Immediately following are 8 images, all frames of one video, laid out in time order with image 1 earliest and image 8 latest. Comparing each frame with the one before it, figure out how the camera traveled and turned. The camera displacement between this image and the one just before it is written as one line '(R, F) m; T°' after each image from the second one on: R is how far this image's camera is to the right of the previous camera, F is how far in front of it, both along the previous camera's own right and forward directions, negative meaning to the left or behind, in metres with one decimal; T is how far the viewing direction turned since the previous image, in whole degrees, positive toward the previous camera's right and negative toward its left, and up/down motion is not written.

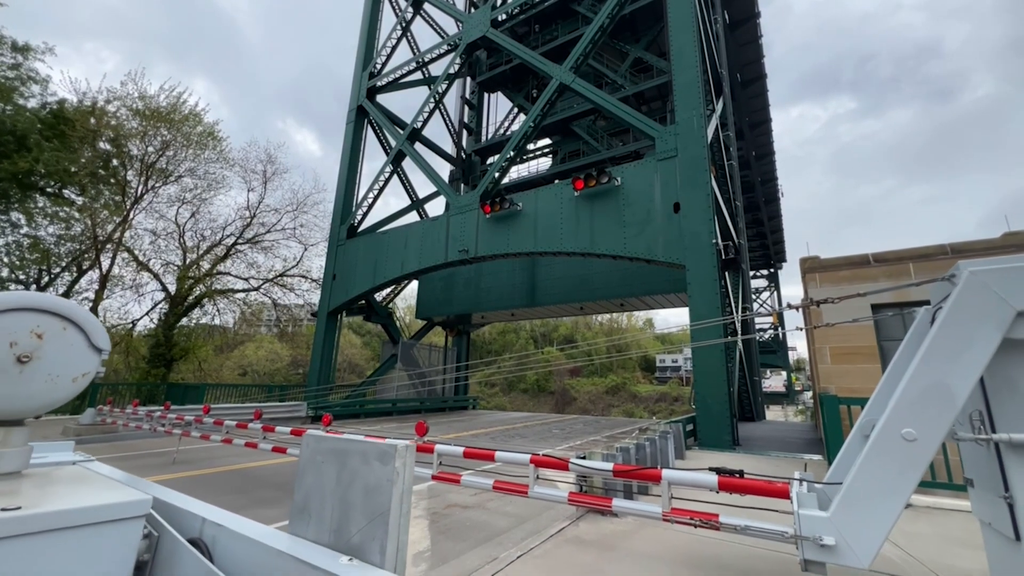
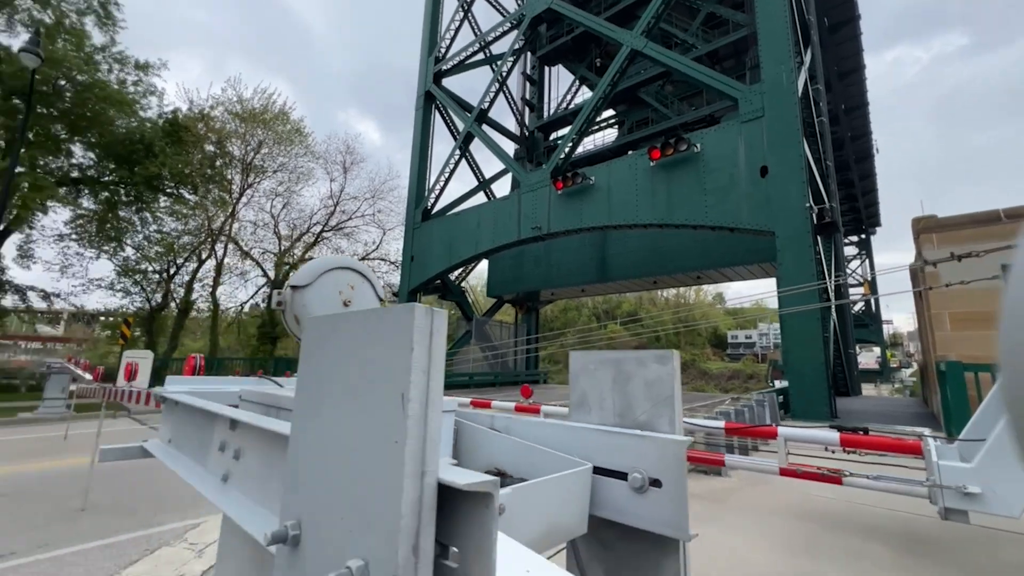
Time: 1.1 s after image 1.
(-0.4, -0.3) m; -8°
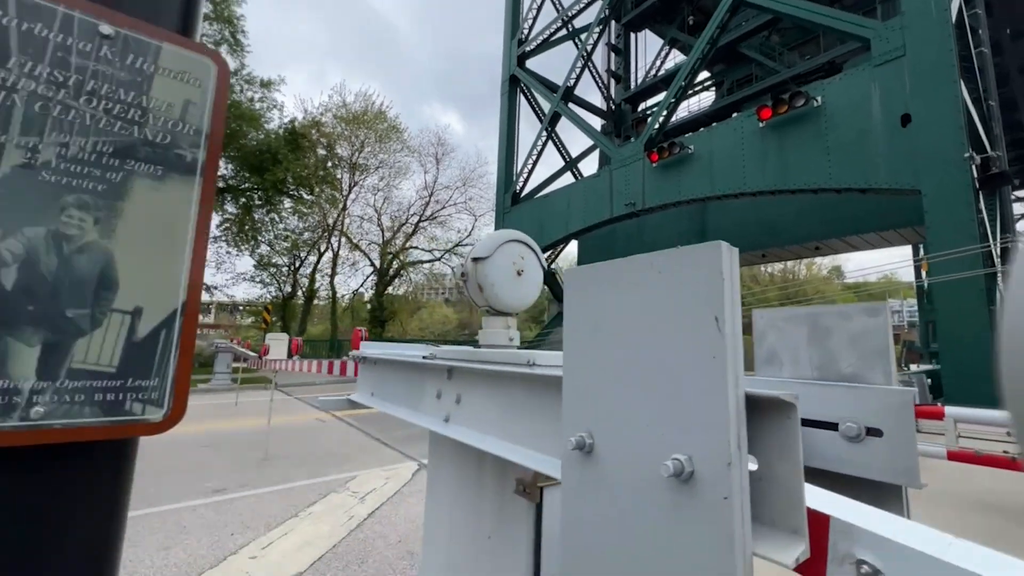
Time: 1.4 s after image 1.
(-0.3, -0.1) m; -11°
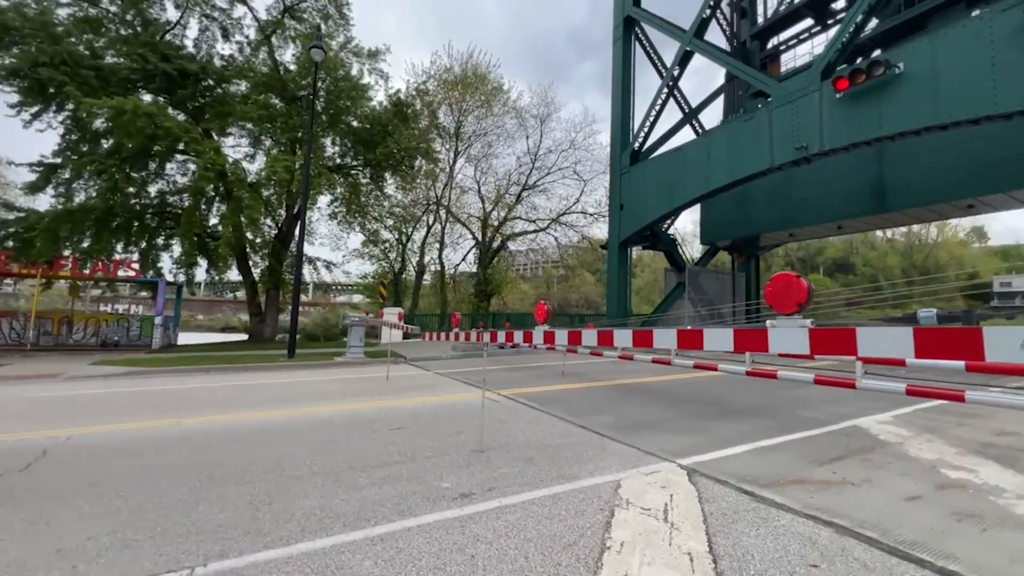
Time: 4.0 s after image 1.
(-1.8, +1.0) m; -10°
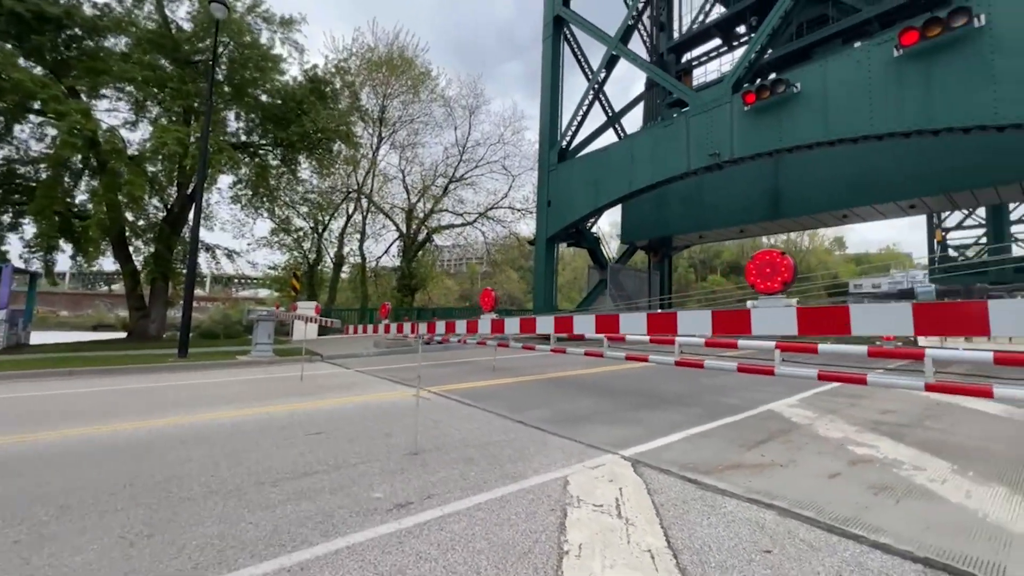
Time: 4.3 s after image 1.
(-0.1, +0.3) m; +10°
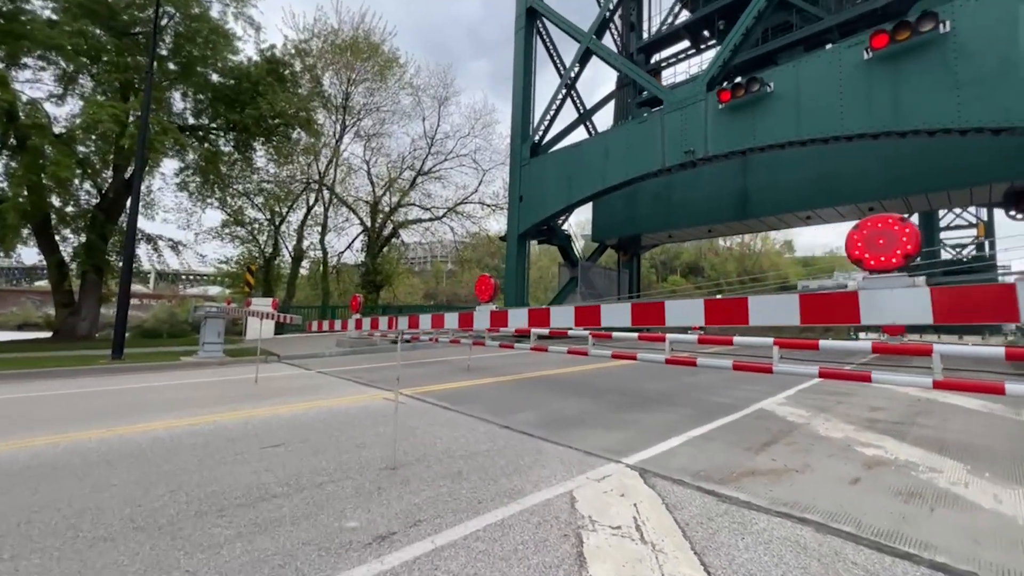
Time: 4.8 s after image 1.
(-0.2, +0.4) m; +5°
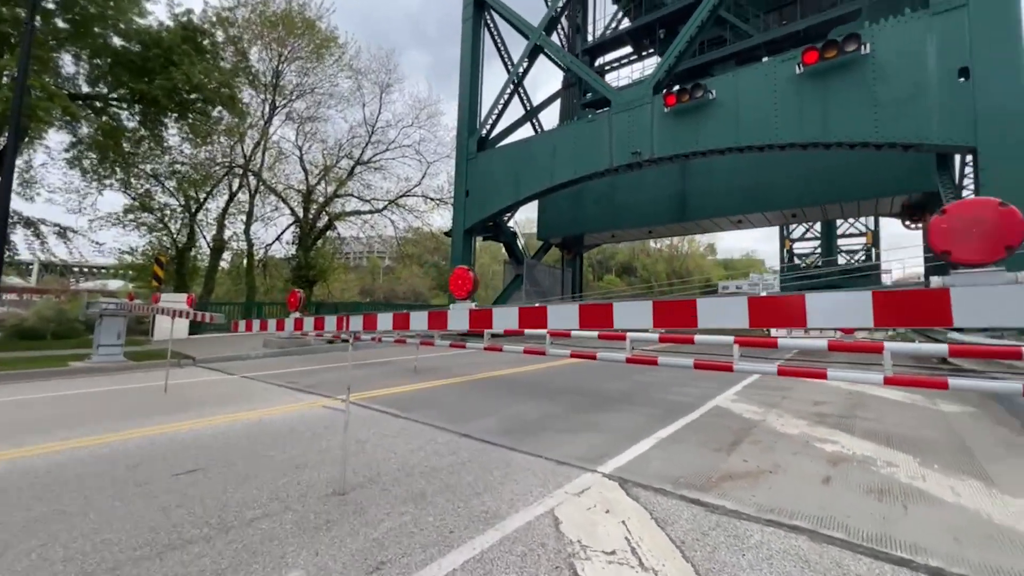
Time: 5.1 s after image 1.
(-0.2, +0.3) m; +8°
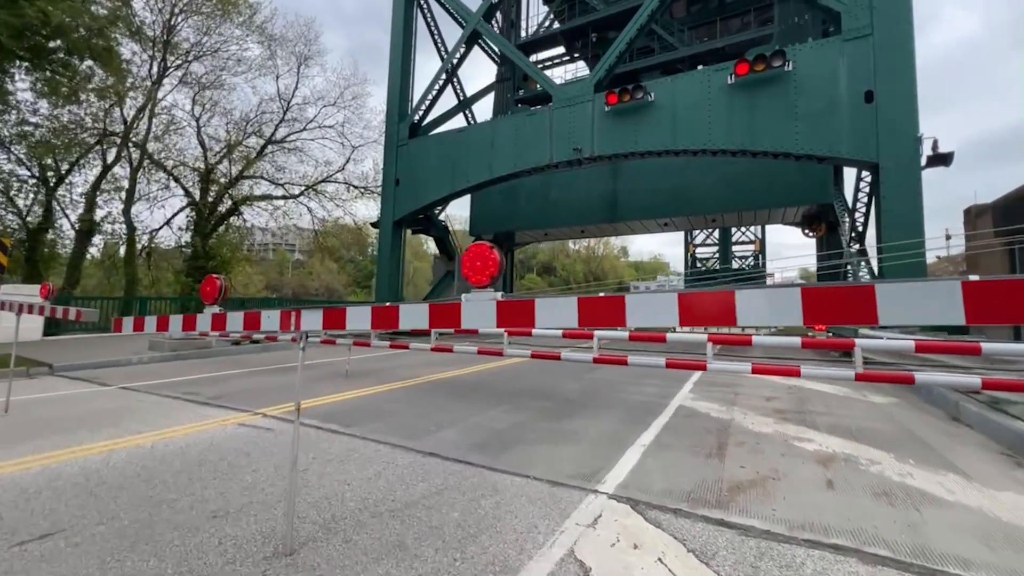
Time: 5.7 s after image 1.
(-0.4, +0.6) m; +10°
